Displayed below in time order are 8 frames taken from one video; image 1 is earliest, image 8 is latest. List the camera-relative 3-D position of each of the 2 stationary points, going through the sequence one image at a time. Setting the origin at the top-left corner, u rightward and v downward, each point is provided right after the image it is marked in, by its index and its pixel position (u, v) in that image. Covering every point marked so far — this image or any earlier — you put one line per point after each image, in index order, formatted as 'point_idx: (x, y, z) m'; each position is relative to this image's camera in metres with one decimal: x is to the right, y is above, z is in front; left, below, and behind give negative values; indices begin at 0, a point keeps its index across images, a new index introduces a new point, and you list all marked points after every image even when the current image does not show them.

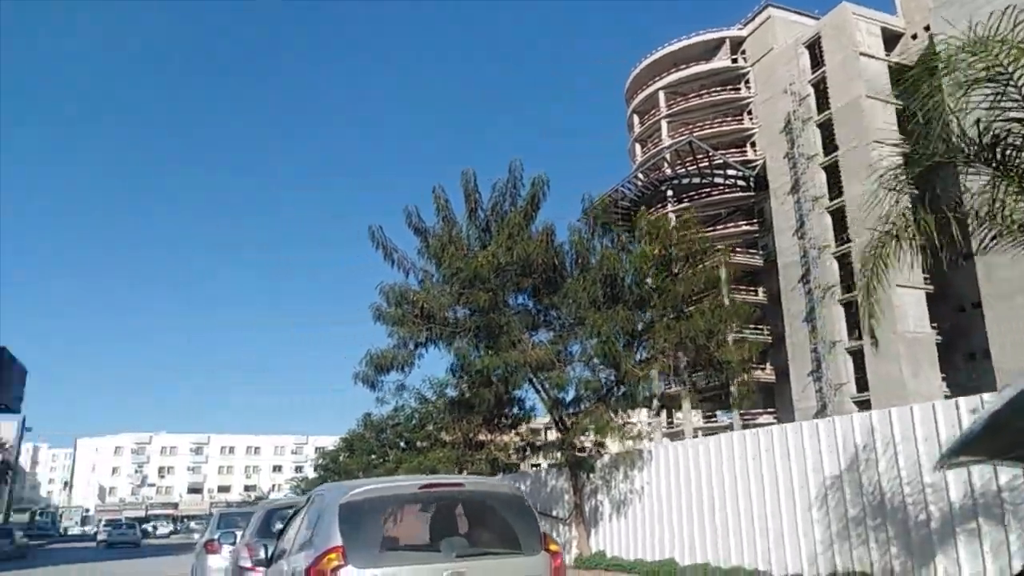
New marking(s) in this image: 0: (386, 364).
0: (-1.6, -1.0, +10.4) m
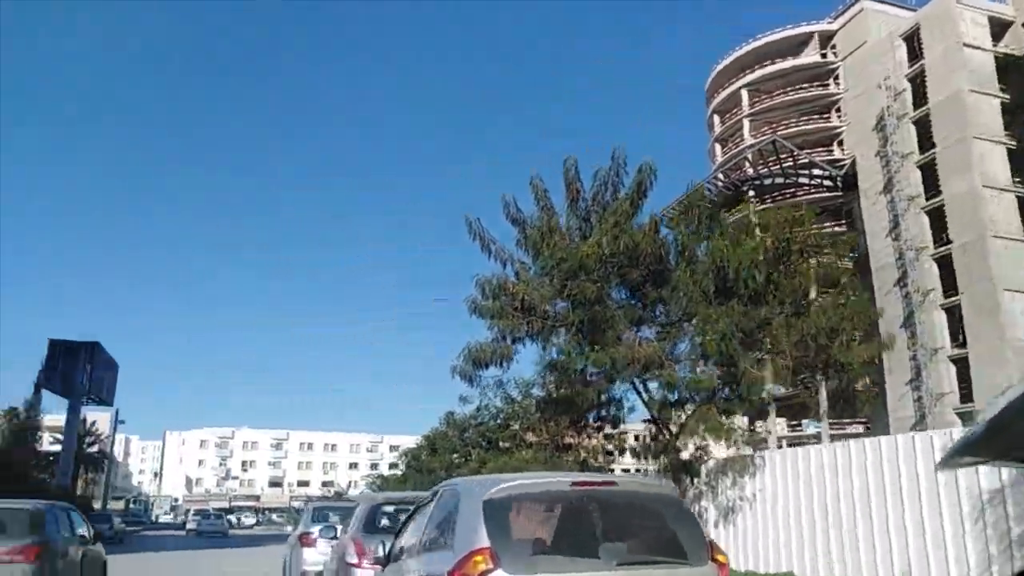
0: (-0.3, -0.9, +10.0) m
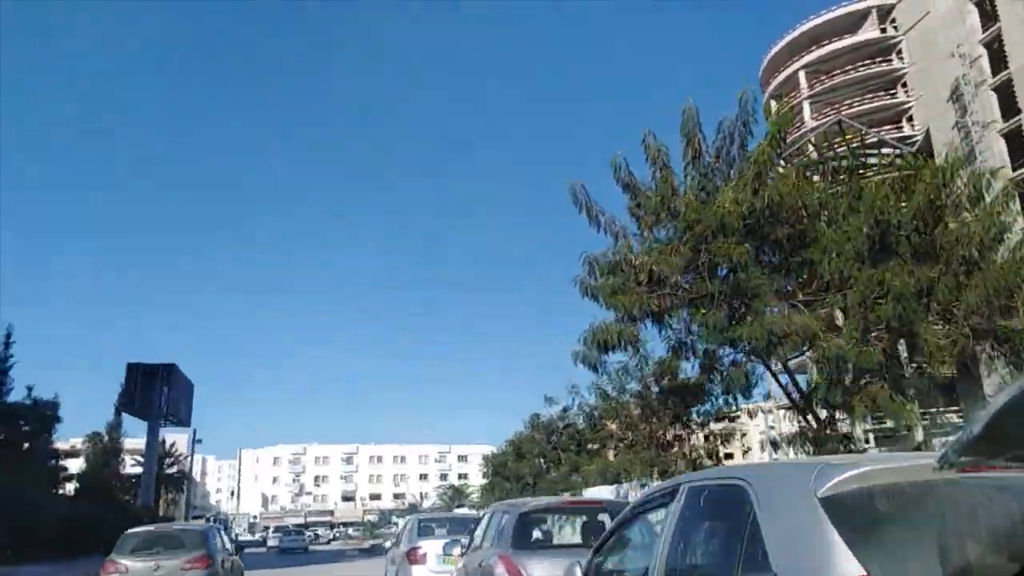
0: (+1.0, -0.6, +8.8) m
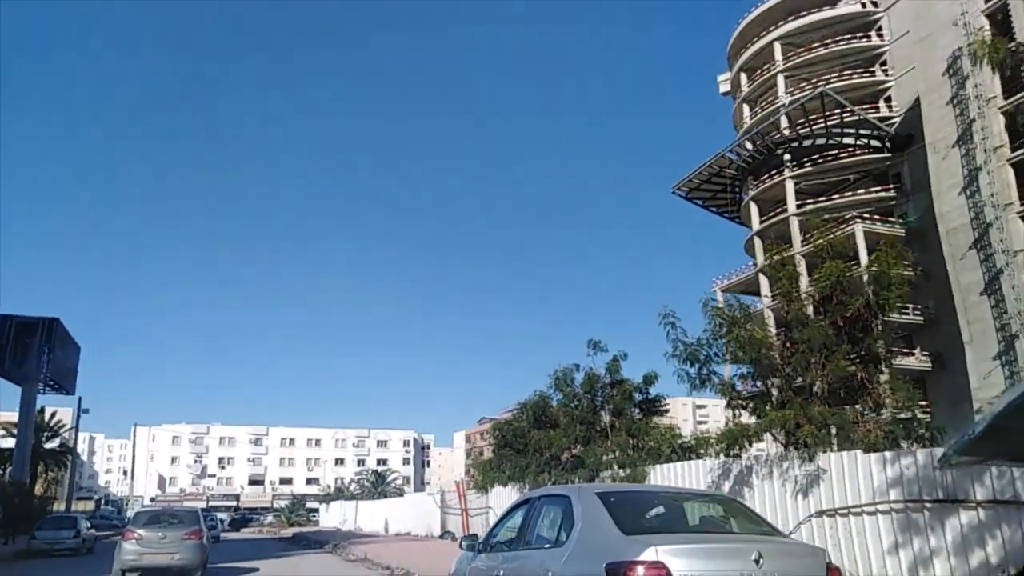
0: (+3.2, +1.1, +3.0) m
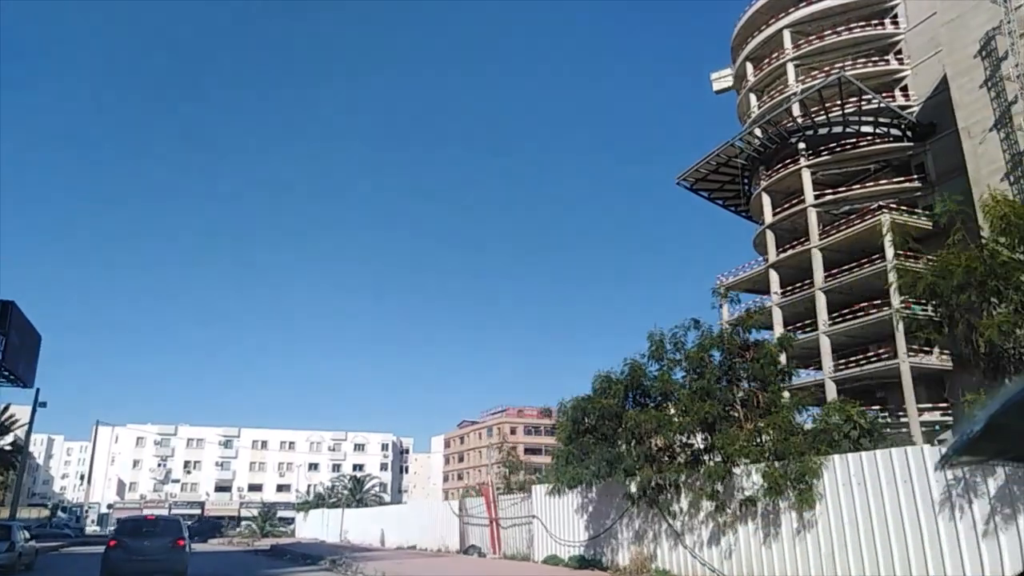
0: (+5.2, +2.3, -1.2) m
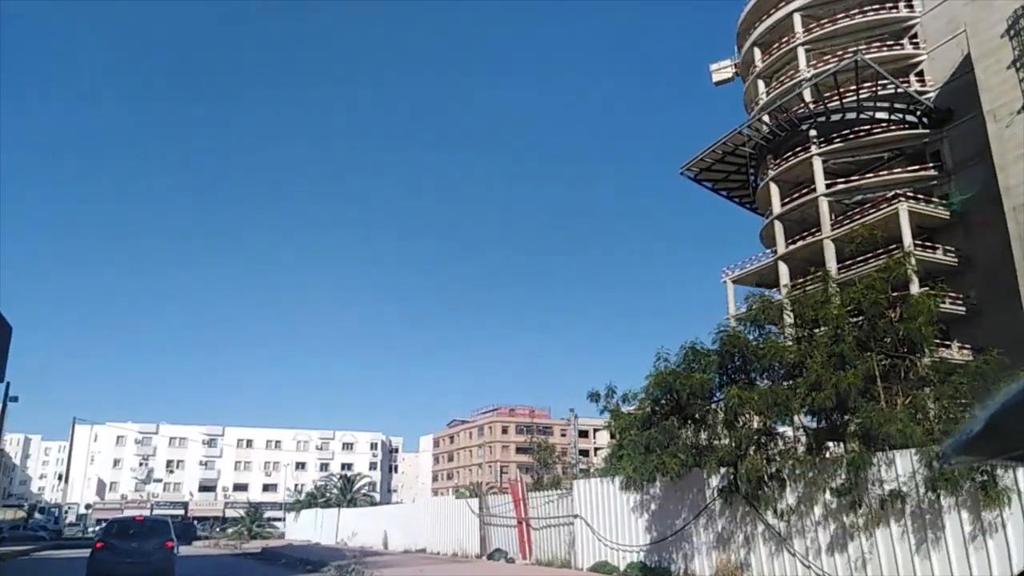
0: (+6.4, +3.0, -3.5) m
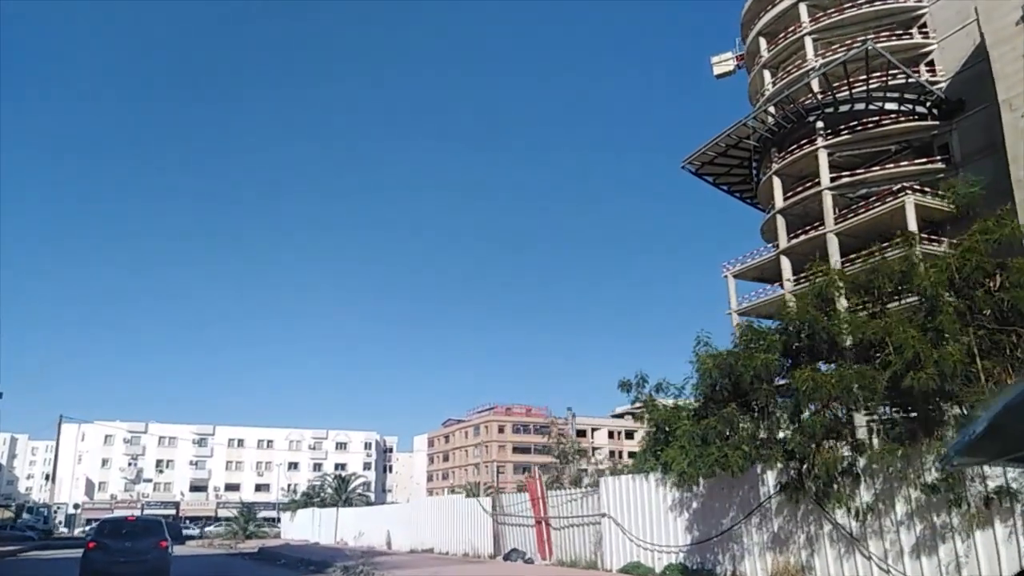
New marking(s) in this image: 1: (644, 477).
0: (+7.0, +3.3, -4.6) m
1: (+2.3, -3.3, +14.3) m
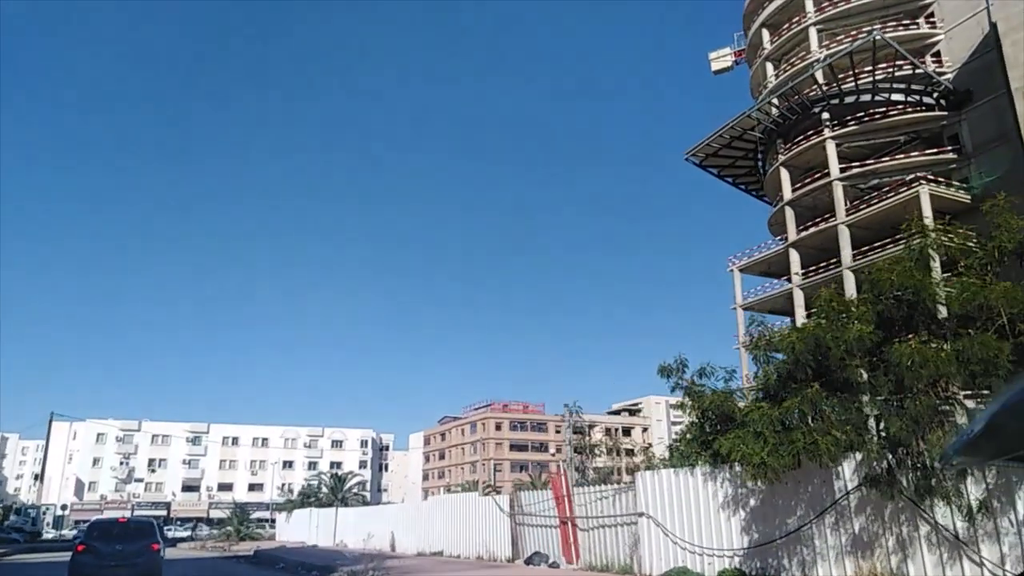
0: (+7.6, +3.7, -5.9) m
1: (+2.8, -2.9, +13.0) m
